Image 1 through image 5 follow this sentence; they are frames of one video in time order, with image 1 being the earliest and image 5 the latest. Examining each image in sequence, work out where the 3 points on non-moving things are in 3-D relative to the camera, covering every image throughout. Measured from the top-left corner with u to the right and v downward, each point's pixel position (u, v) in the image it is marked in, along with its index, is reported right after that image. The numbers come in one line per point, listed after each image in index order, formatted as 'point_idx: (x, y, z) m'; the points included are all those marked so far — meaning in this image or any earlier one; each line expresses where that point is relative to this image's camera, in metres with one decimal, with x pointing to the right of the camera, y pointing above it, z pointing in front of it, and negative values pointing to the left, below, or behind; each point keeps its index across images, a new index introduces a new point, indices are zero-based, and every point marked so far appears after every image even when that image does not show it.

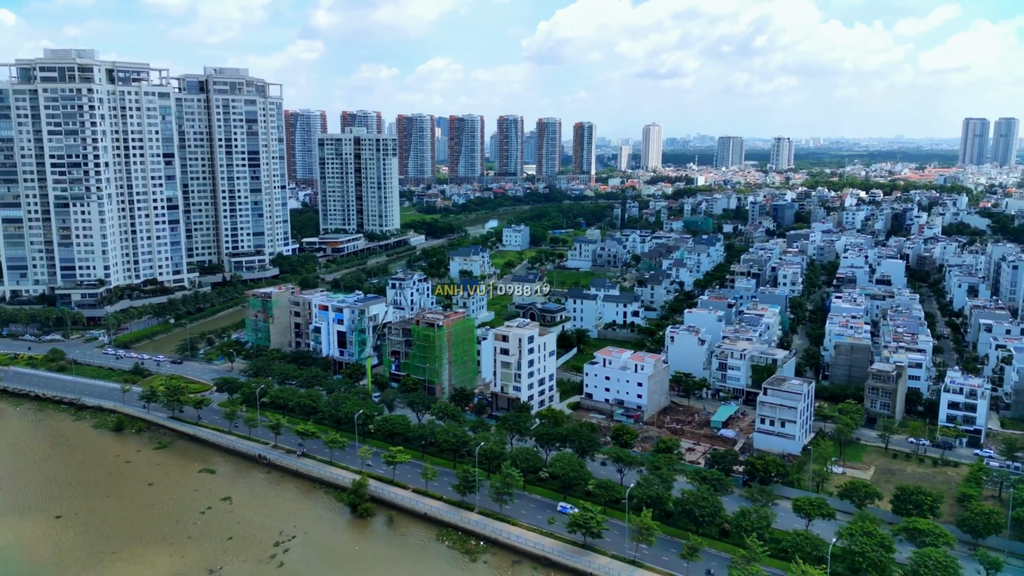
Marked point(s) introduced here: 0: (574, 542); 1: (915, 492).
0: (+1.5, -6.2, +19.3) m
1: (+10.0, -5.1, +19.9) m
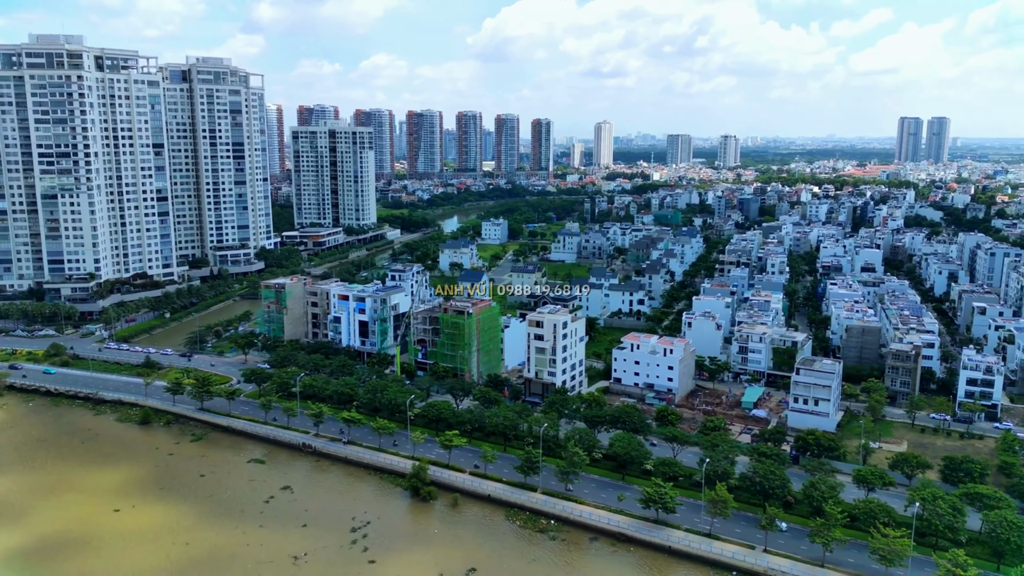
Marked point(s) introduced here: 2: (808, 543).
0: (+3.3, -5.7, +19.6) m
1: (+11.8, -4.5, +20.8) m
2: (+6.8, -5.9, +18.4) m
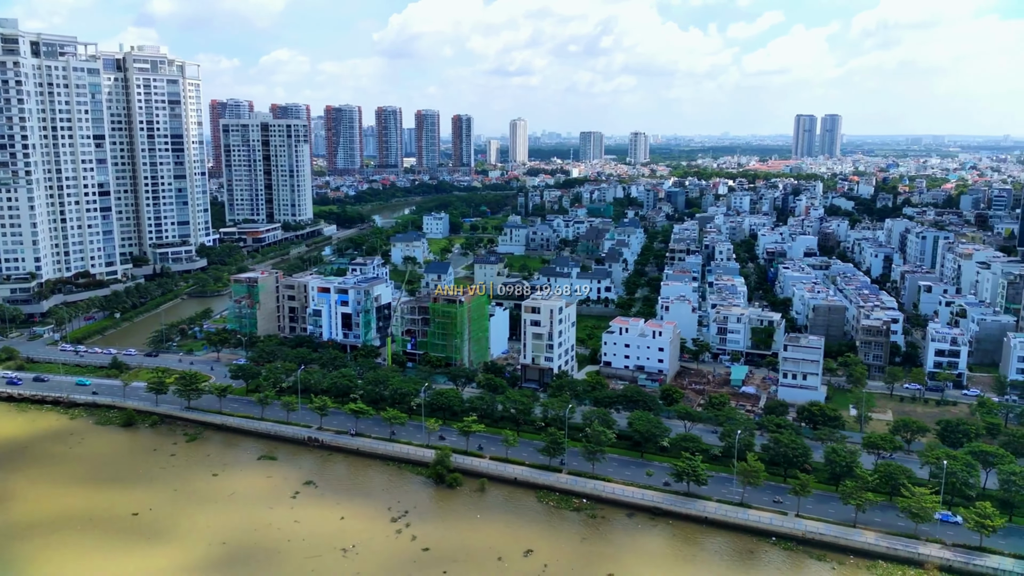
0: (+4.2, -5.1, +20.1) m
1: (+12.4, -3.8, +22.2) m
2: (+7.8, -5.3, +19.3) m
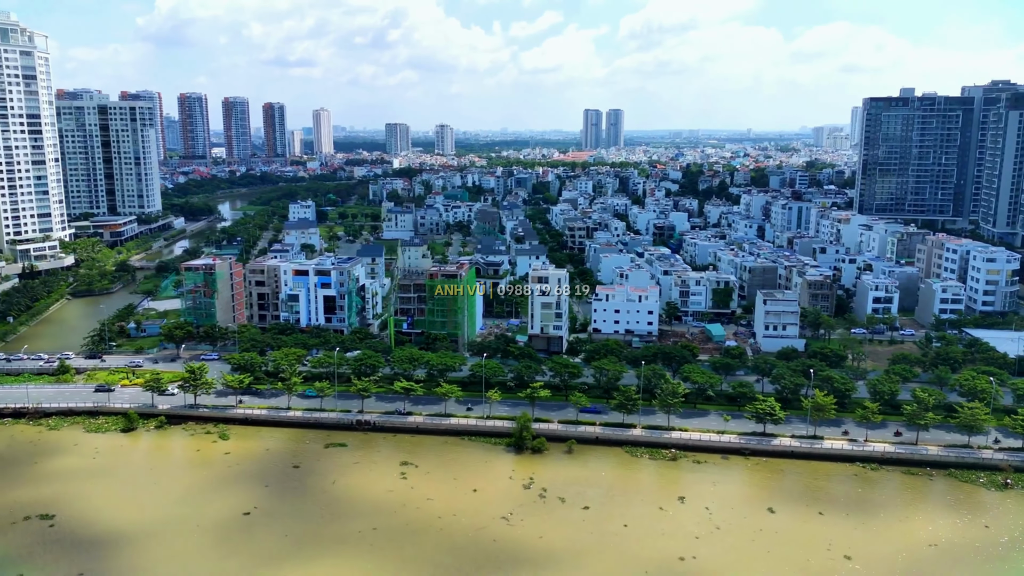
0: (+6.5, -3.9, +21.4) m
1: (+13.8, -2.1, +25.5) m
2: (+10.2, -3.8, +21.6) m
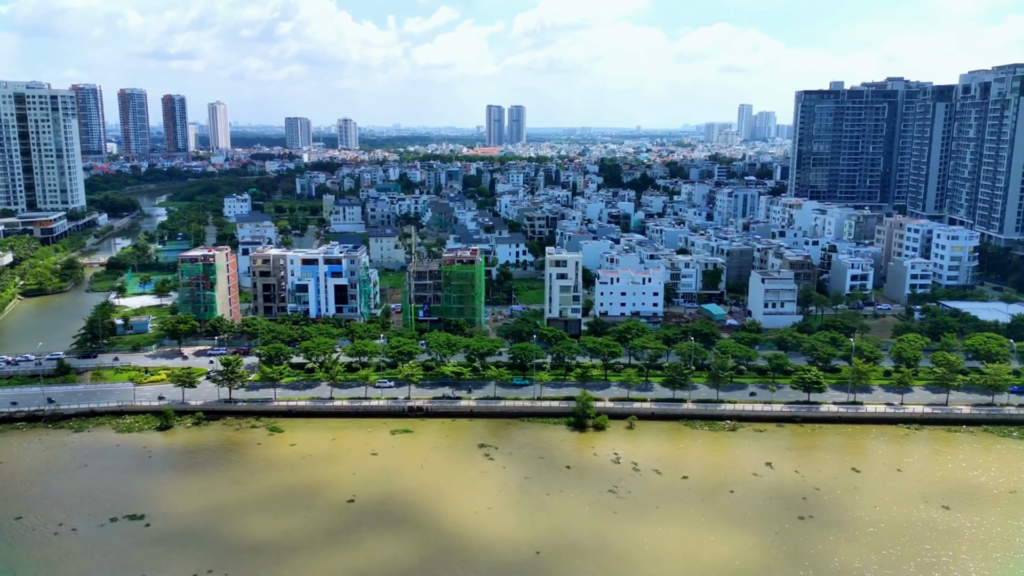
0: (+8.1, -3.2, +22.3) m
1: (+14.7, -1.2, +27.3) m
2: (+11.7, -3.0, +22.9) m
